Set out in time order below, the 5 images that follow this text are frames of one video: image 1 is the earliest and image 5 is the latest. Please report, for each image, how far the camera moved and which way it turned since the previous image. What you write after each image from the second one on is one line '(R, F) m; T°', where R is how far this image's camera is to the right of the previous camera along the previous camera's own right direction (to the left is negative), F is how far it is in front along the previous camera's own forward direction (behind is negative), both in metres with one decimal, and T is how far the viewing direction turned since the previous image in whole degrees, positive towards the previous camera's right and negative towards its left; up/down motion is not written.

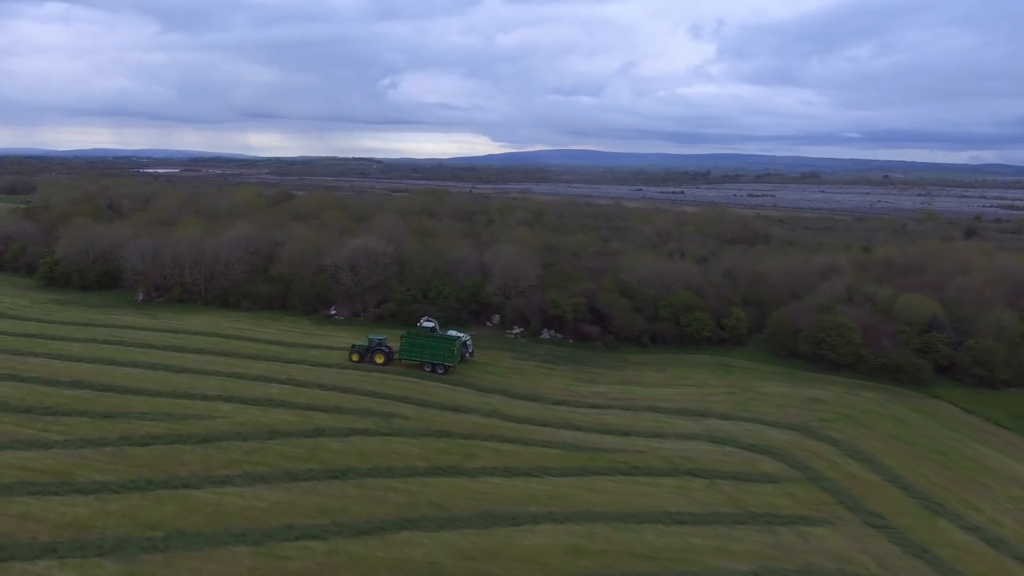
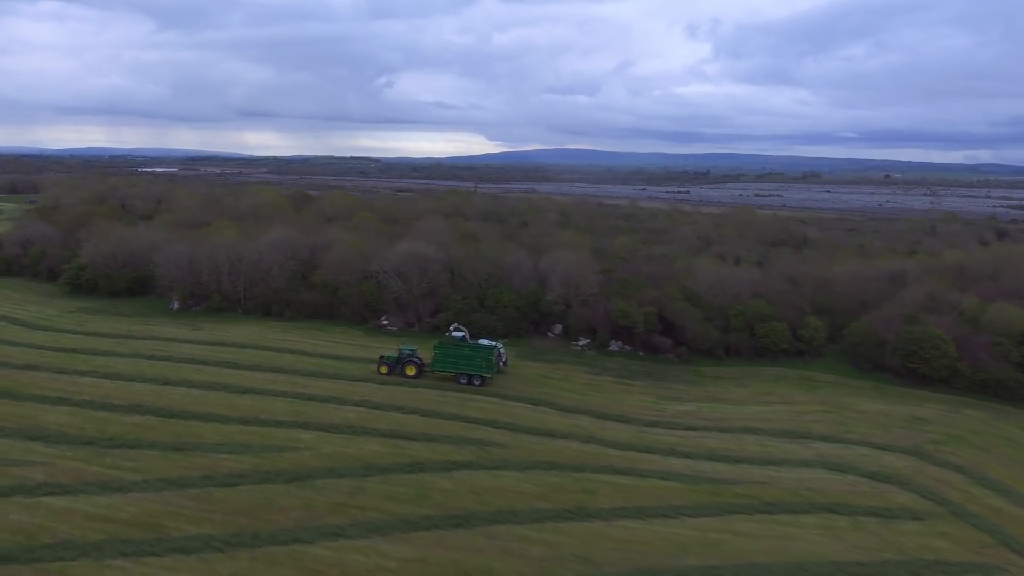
(-3.1, +2.2) m; 0°
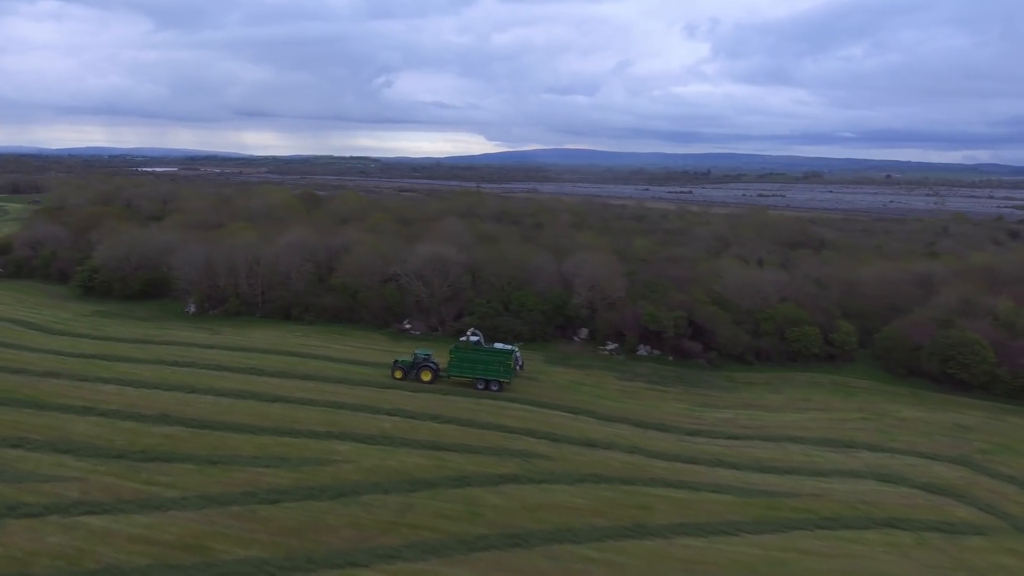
(-1.2, +0.8) m; 0°
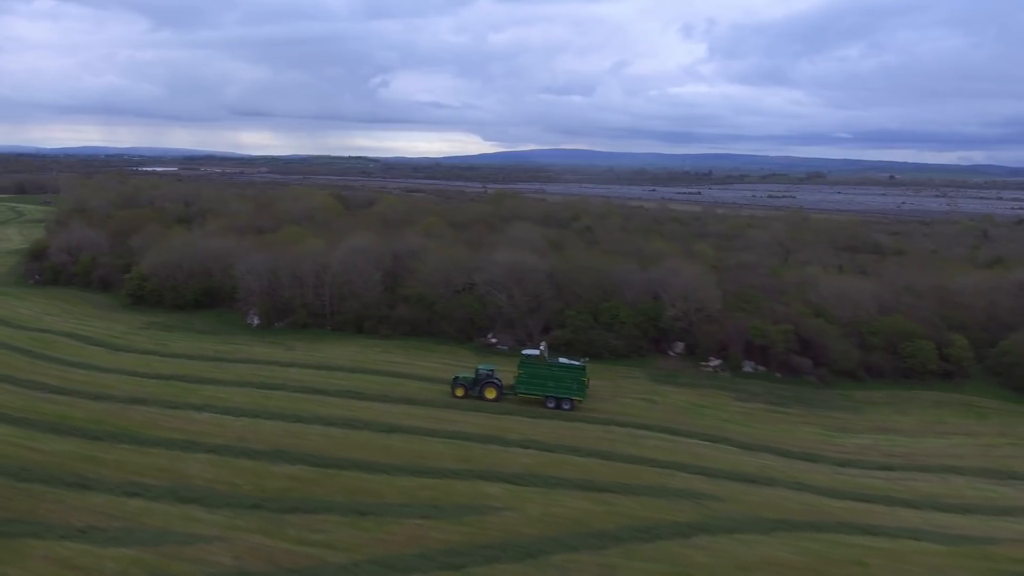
(-4.0, +2.3) m; 0°
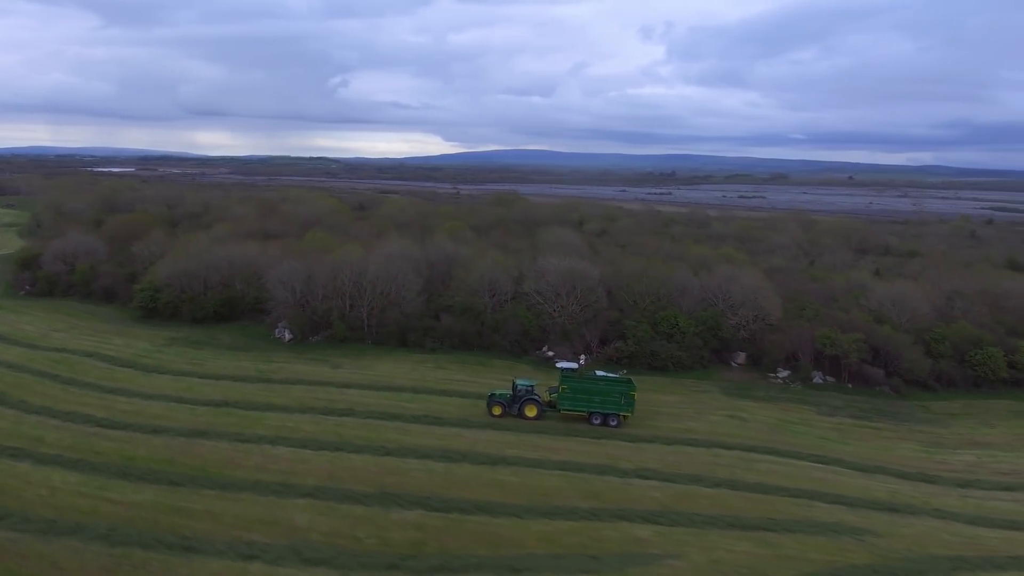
(-3.7, +2.0) m; +3°
